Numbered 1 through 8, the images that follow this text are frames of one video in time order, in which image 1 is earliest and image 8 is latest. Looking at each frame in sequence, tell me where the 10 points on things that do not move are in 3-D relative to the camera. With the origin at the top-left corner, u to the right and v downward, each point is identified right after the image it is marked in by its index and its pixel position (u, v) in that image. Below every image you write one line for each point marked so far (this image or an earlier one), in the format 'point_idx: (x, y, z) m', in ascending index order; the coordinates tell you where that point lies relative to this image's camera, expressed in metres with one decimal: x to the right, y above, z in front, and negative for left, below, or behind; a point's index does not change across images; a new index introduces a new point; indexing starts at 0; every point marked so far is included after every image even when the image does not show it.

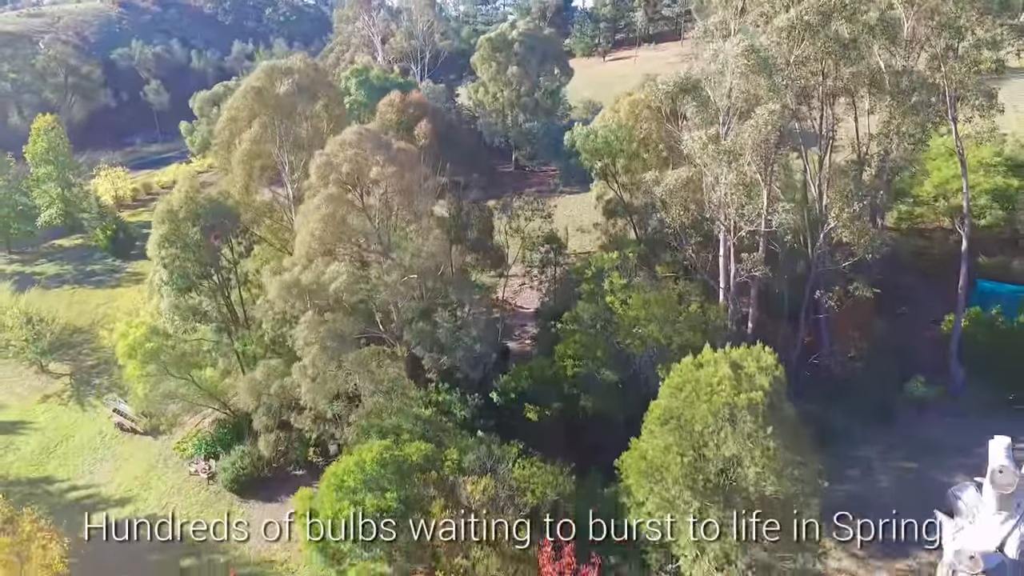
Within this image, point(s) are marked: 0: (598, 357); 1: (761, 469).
0: (+4.5, -3.5, +20.1) m
1: (+8.5, -5.9, +13.0) m
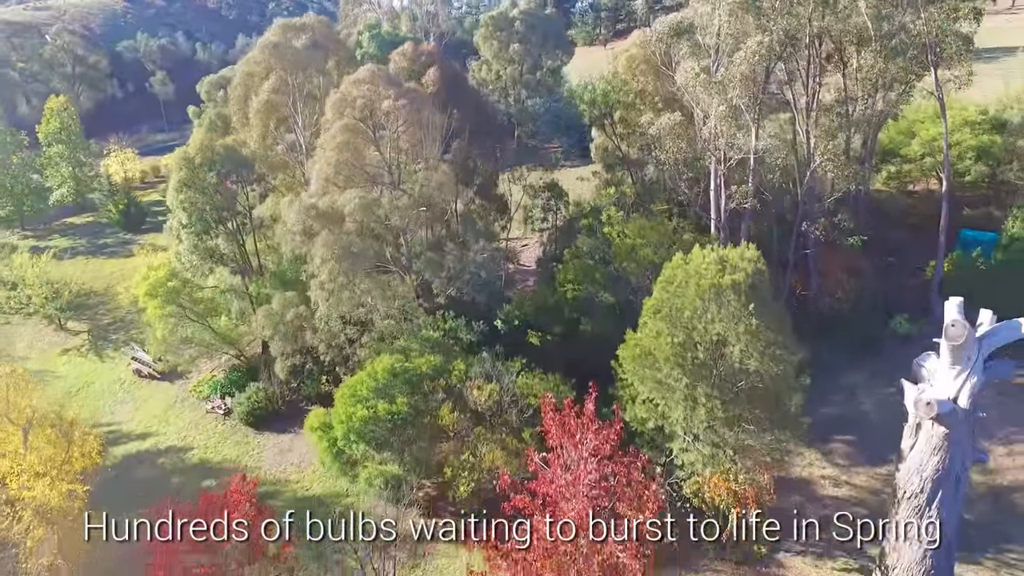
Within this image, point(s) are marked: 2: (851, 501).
0: (+4.7, +0.4, +21.4) m
1: (+8.7, -2.0, +14.2) m
2: (+16.6, -10.3, +18.5) m
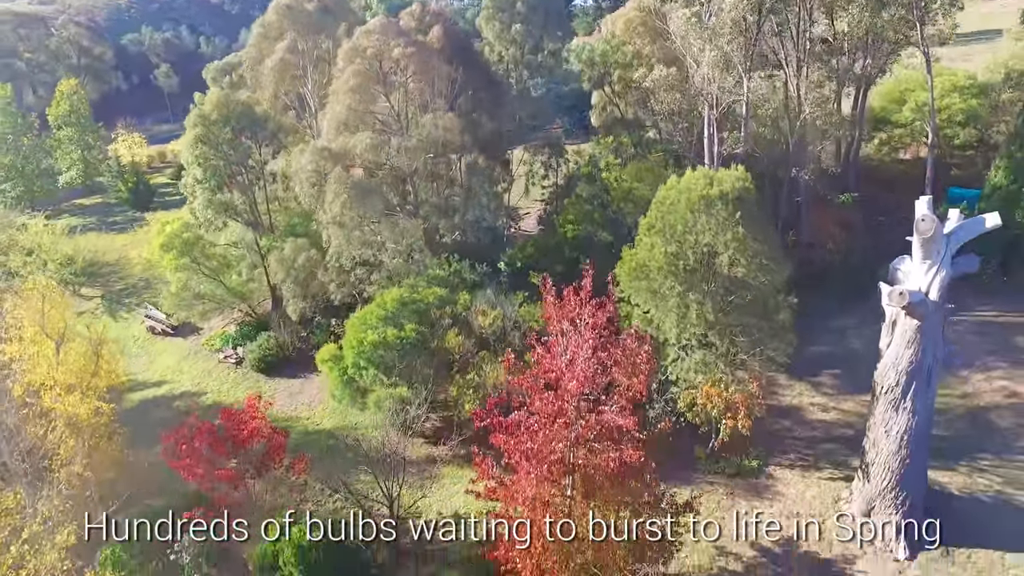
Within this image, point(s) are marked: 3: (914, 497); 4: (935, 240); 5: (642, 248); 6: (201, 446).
0: (+4.9, +3.9, +22.4) m
1: (+8.8, +1.5, +15.2) m
2: (+16.7, -6.8, +19.5) m
3: (+15.5, -8.0, +14.7) m
4: (+14.3, +1.6, +12.9) m
5: (+5.5, +1.7, +16.2) m
6: (-13.4, -7.2, +16.5) m
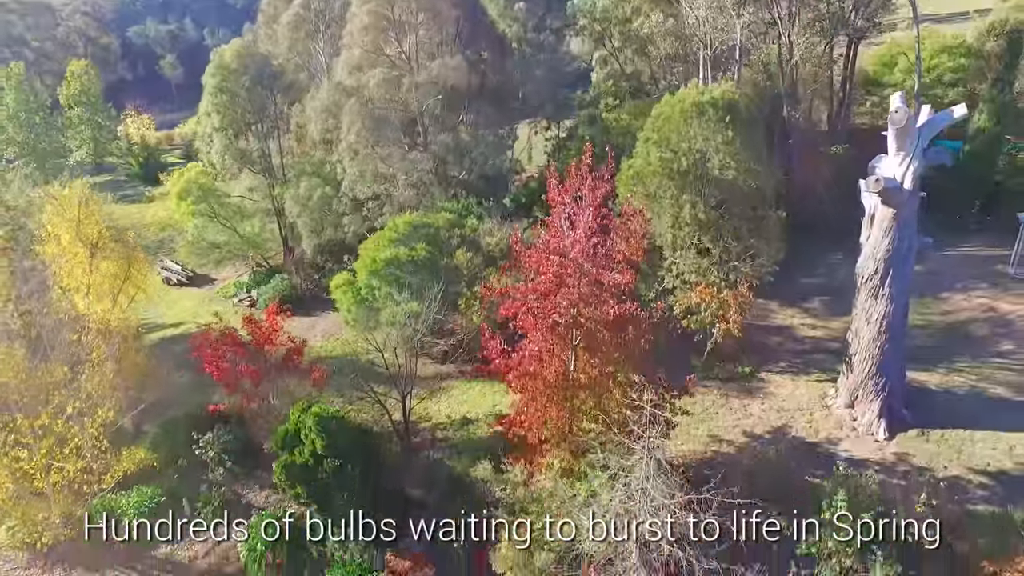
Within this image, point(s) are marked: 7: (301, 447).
0: (+5.2, +8.0, +23.5) m
1: (+9.1, +5.7, +16.4) m
2: (+17.0, -2.7, +20.6) m
3: (+15.8, -3.8, +15.8) m
4: (+14.6, +5.8, +14.0) m
5: (+5.8, +5.9, +17.3) m
6: (-13.1, -2.9, +17.7) m
7: (-8.1, -6.1, +14.6) m
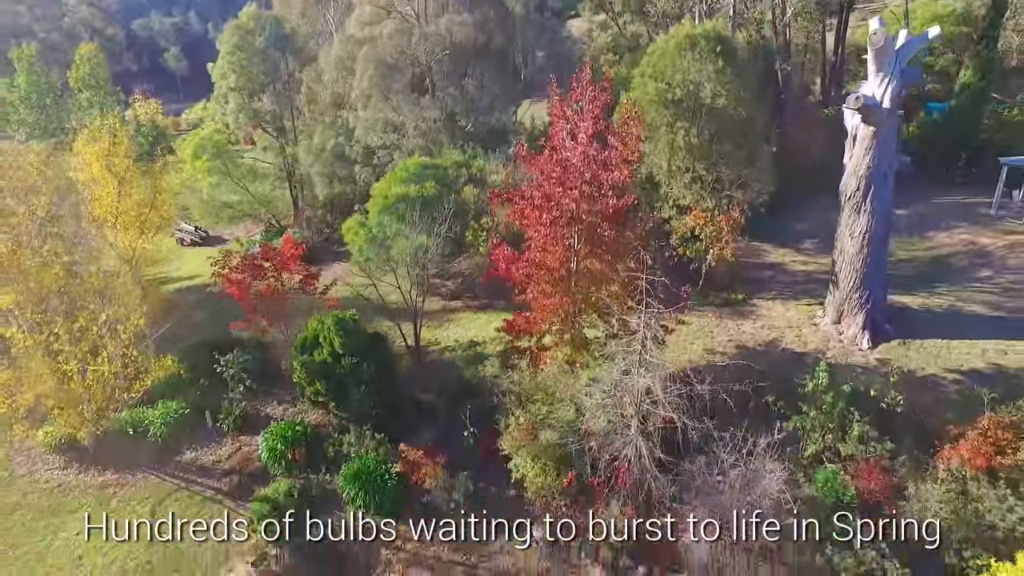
0: (+5.5, +11.6, +24.6) m
1: (+9.4, +9.3, +17.4) m
2: (+17.3, +0.9, +21.7) m
3: (+16.0, -0.2, +16.8) m
4: (+14.9, +9.4, +15.1) m
5: (+6.1, +9.5, +18.4) m
6: (-12.9, +0.7, +18.7) m
7: (-7.9, -2.5, +15.6) m
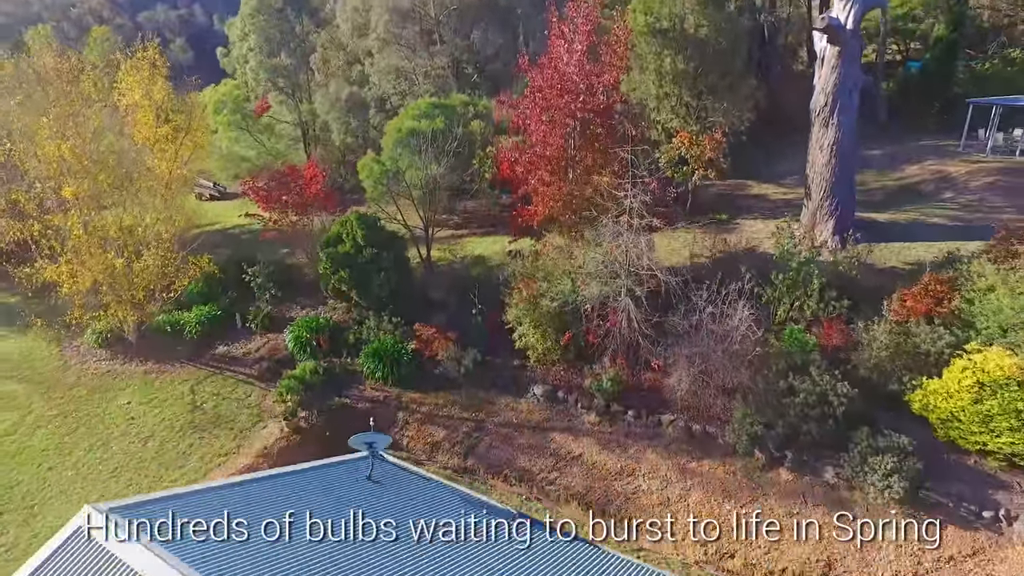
0: (+5.7, +16.1, +26.5) m
1: (+9.6, +13.8, +19.3) m
2: (+17.4, +5.4, +23.5) m
3: (+16.2, +4.3, +18.7) m
4: (+15.1, +13.9, +17.0) m
5: (+6.3, +14.1, +20.3) m
6: (-12.7, +5.3, +20.6) m
7: (-7.7, +2.1, +17.5) m
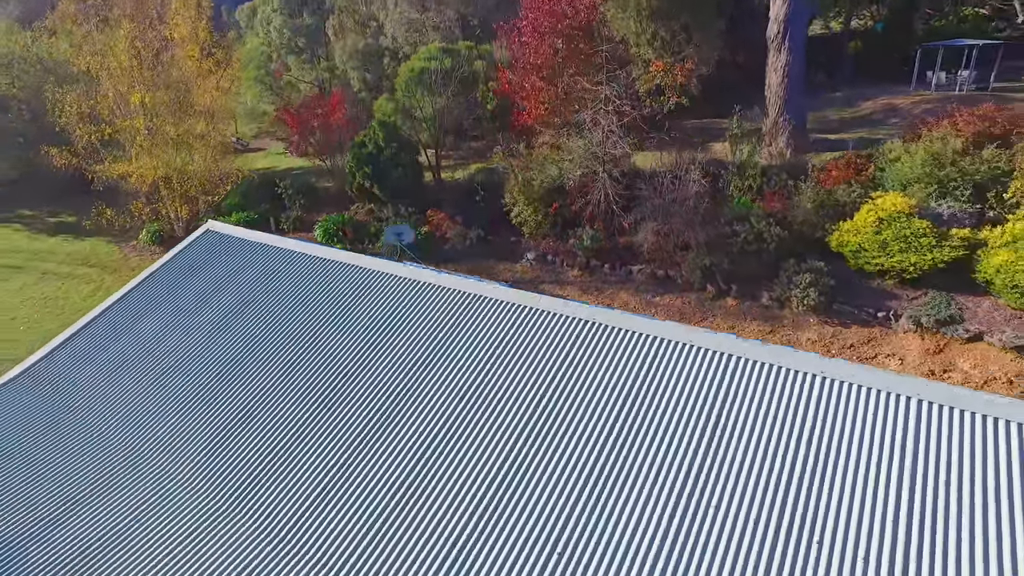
0: (+5.6, +21.7, +29.6) m
1: (+9.5, +19.3, +22.4) m
2: (+17.4, +10.9, +26.6) m
3: (+16.1, +9.8, +21.7) m
4: (+15.0, +19.5, +20.1) m
5: (+6.2, +19.6, +23.4) m
6: (-12.8, +10.9, +23.7) m
7: (-7.8, +7.7, +20.6) m
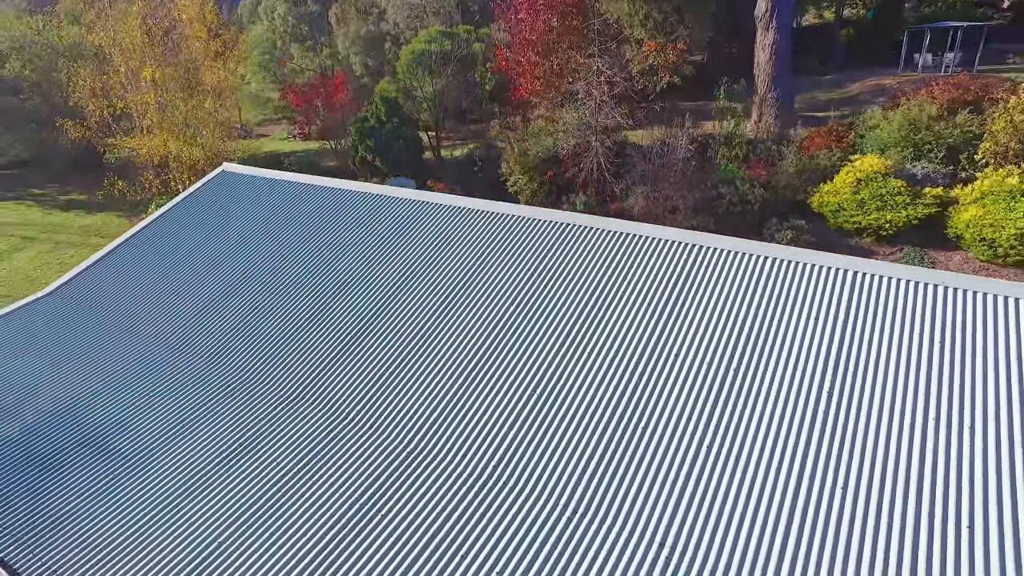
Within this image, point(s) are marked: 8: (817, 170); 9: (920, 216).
0: (+5.5, +23.4, +30.4) m
1: (+9.3, +21.0, +23.2) m
2: (+17.2, +12.6, +27.3) m
3: (+15.9, +11.5, +22.5) m
4: (+14.8, +21.2, +20.8) m
5: (+6.1, +21.3, +24.2) m
6: (-13.0, +12.6, +24.5) m
7: (-8.0, +9.4, +21.3) m
8: (+13.2, +5.1, +16.5) m
9: (+15.7, +2.8, +14.7) m
